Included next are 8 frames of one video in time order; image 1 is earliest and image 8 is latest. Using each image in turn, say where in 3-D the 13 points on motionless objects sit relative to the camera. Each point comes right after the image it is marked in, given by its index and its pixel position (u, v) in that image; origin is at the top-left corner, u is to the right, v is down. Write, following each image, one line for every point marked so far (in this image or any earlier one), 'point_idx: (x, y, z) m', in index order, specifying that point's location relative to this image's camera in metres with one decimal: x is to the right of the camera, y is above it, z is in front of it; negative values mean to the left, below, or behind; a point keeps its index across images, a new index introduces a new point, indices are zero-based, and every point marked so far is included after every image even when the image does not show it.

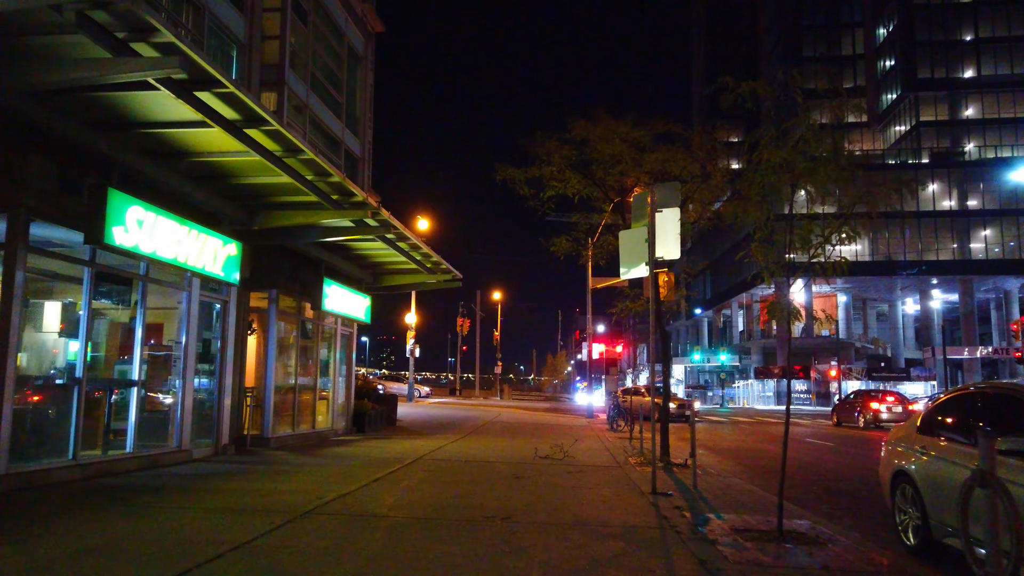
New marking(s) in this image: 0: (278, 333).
0: (-5.1, -1.0, +16.4) m
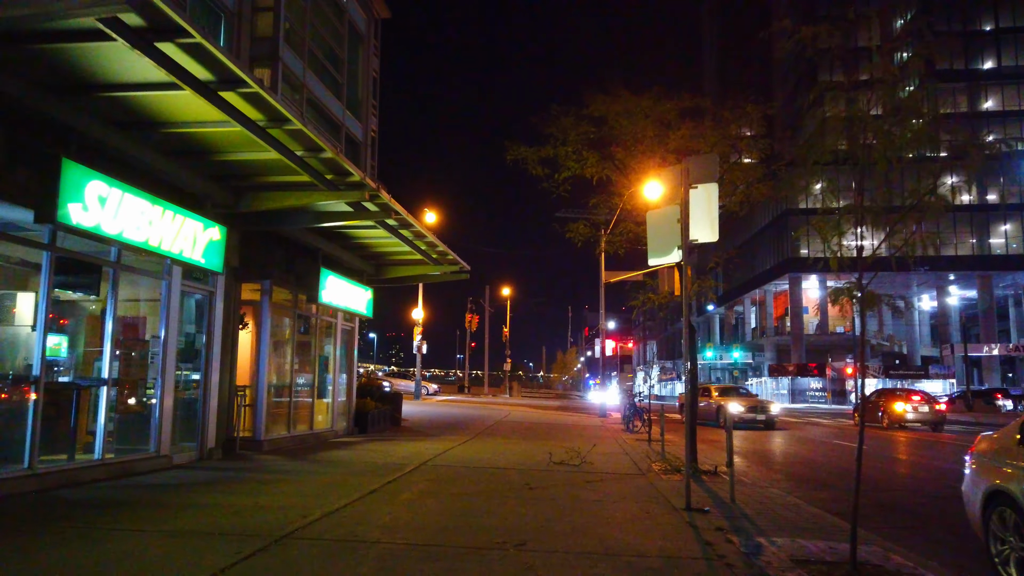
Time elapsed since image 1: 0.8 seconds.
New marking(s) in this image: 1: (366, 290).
0: (-4.9, -0.8, +15.3) m
1: (-3.5, -0.1, +18.2) m
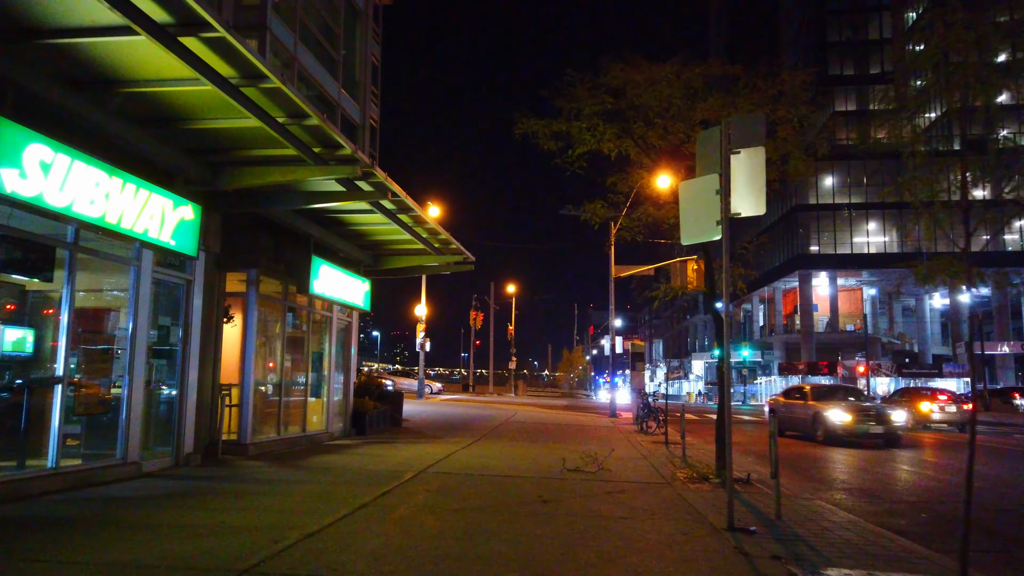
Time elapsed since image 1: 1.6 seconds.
0: (-4.7, -0.6, +14.0) m
1: (-3.4, +0.1, +17.0) m
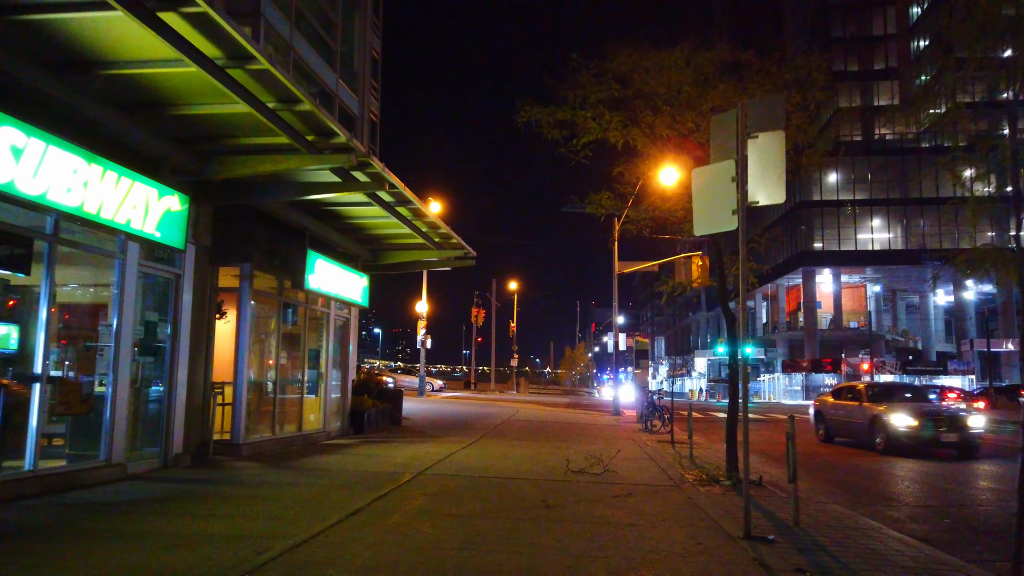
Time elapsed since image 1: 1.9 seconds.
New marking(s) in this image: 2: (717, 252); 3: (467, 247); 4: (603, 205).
0: (-4.7, -0.5, +13.6) m
1: (-3.3, +0.2, +16.5) m
2: (+3.3, +0.6, +12.1) m
3: (-1.0, +0.9, +17.1) m
4: (+1.5, +1.4, +12.8) m
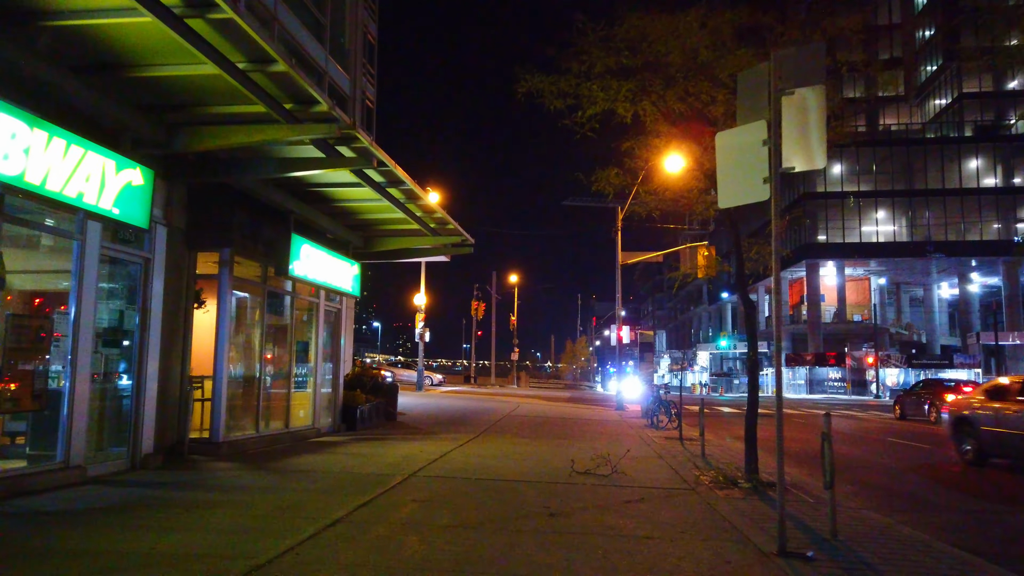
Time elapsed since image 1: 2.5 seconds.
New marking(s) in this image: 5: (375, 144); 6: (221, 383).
0: (-4.7, -0.3, +12.7) m
1: (-3.3, +0.5, +15.6) m
2: (+3.3, +0.8, +11.1) m
3: (-1.0, +1.2, +16.2) m
4: (+1.5, +1.6, +11.9) m
5: (-1.9, +1.9, +10.2) m
6: (-4.7, -1.5, +12.1) m
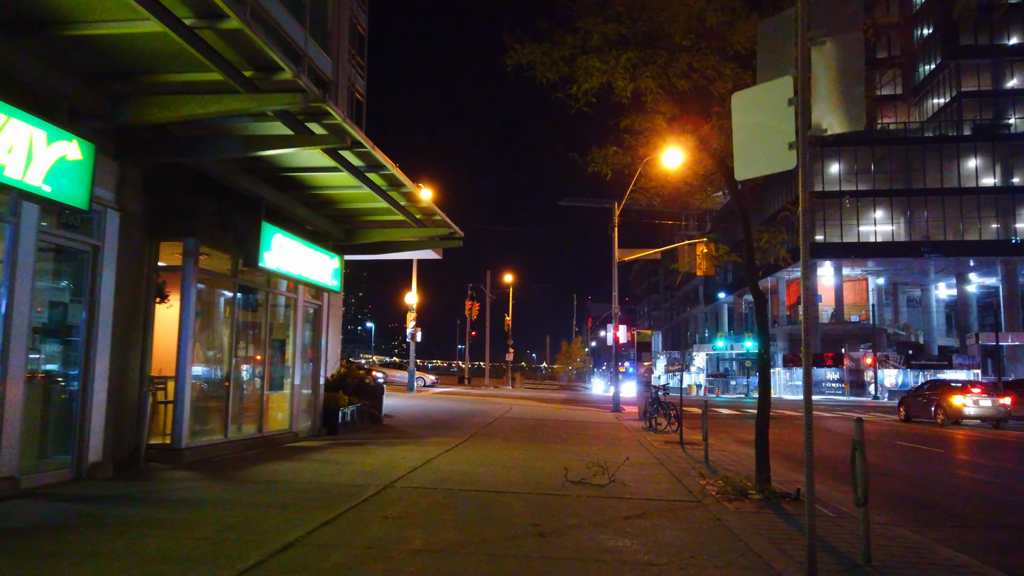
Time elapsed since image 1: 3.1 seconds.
0: (-4.9, -0.2, +11.7) m
1: (-3.5, +0.6, +14.7) m
2: (+3.1, +0.9, +10.2) m
3: (-1.2, +1.3, +15.2) m
4: (+1.4, +1.7, +11.0) m
5: (-2.0, +2.1, +9.2) m
6: (-4.9, -1.4, +11.1) m
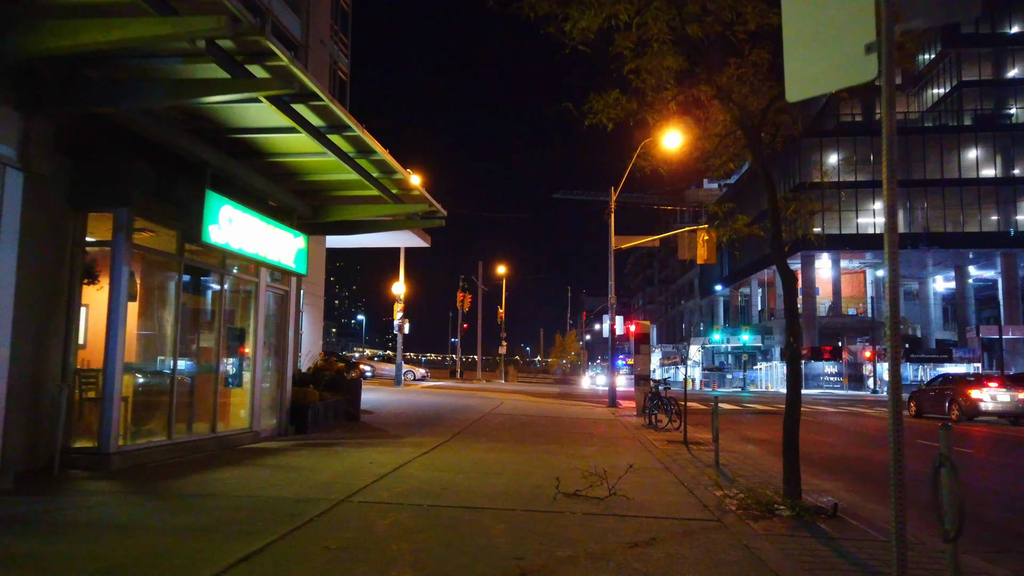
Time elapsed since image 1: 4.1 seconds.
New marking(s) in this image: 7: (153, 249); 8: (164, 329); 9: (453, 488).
0: (-5.1, +0.1, +10.2) m
1: (-3.7, +0.9, +13.1) m
2: (+2.9, +1.2, +8.7) m
3: (-1.4, +1.6, +13.7) m
4: (+1.2, +2.0, +9.5) m
5: (-2.2, +2.3, +7.7) m
6: (-5.1, -1.2, +9.6) m
7: (-4.9, +0.5, +10.5) m
8: (-5.0, -0.6, +10.9) m
9: (-0.7, -2.2, +8.3) m
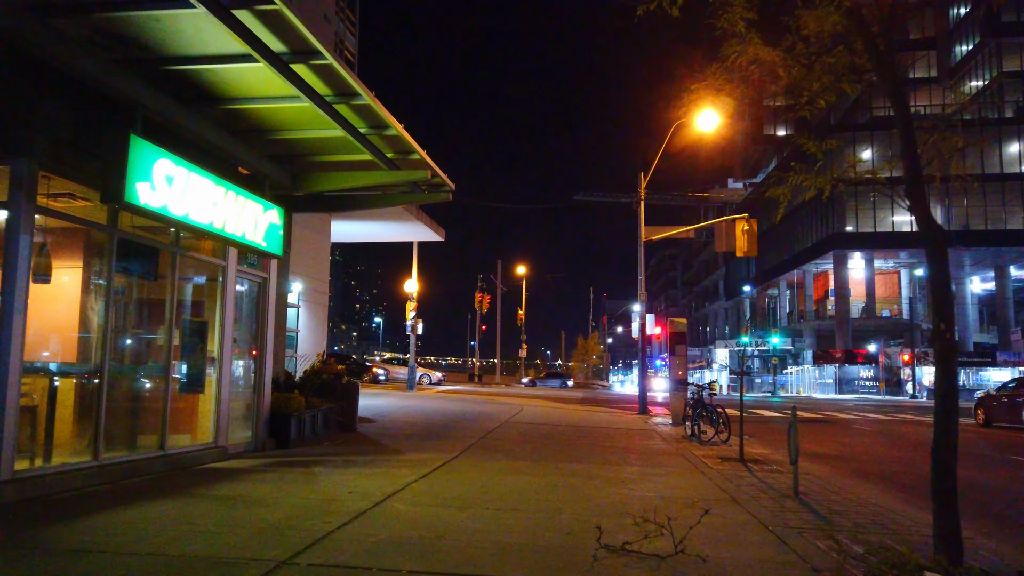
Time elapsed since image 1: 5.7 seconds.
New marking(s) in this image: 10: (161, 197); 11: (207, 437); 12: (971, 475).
0: (-4.8, +0.3, +7.9) m
1: (-3.4, +1.1, +10.8) m
2: (+3.1, +1.4, +6.3) m
3: (-1.1, +1.8, +11.4) m
4: (+1.4, +2.3, +7.0) m
5: (-2.1, +2.6, +5.3) m
6: (-4.9, -0.9, +7.3) m
7: (-4.7, +0.8, +8.2) m
8: (-4.8, -0.4, +8.6) m
9: (-0.5, -1.9, +5.9) m
10: (-3.8, +1.0, +8.3) m
11: (-4.4, -2.1, +10.7) m
12: (+7.1, -3.0, +11.8) m
